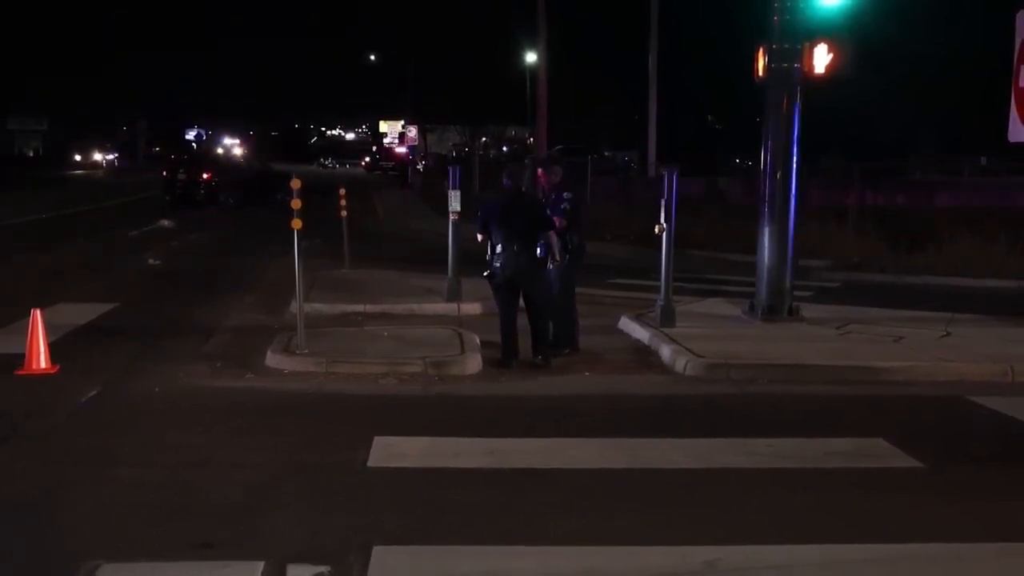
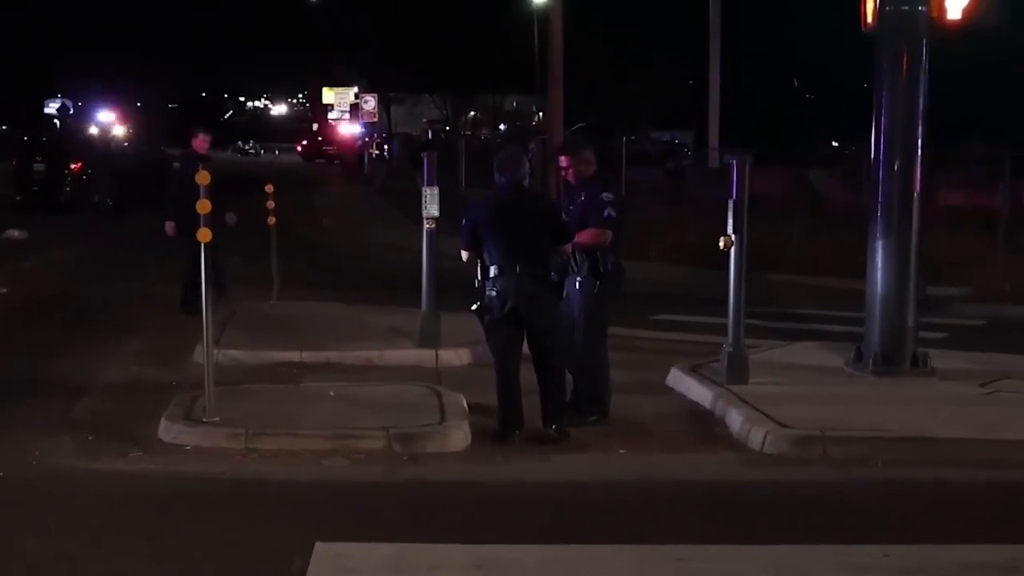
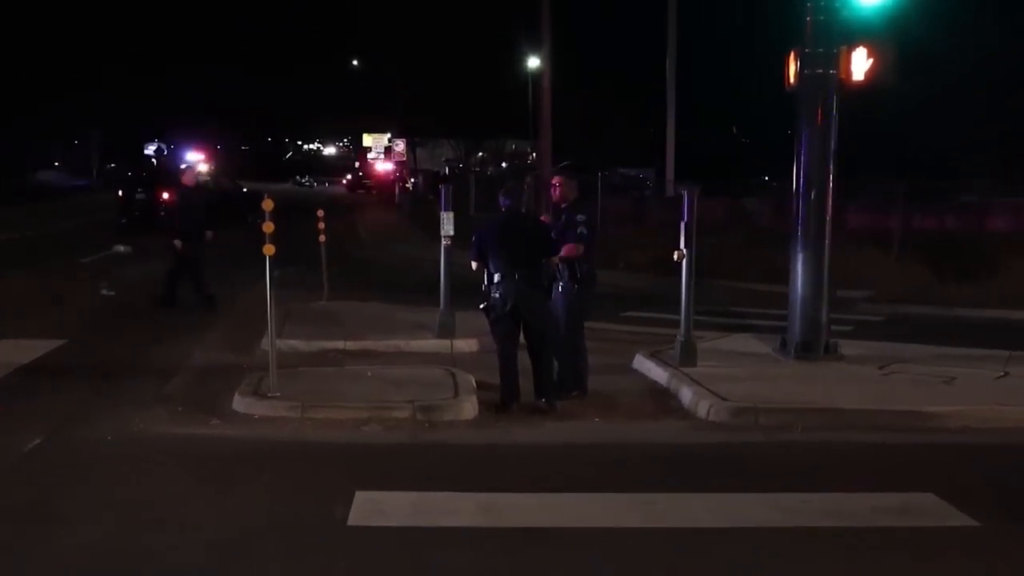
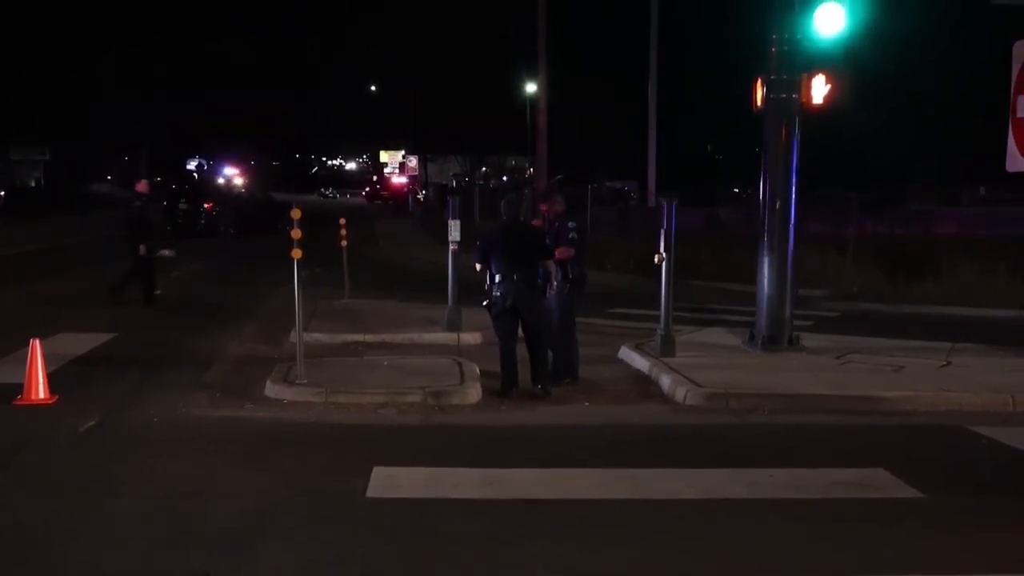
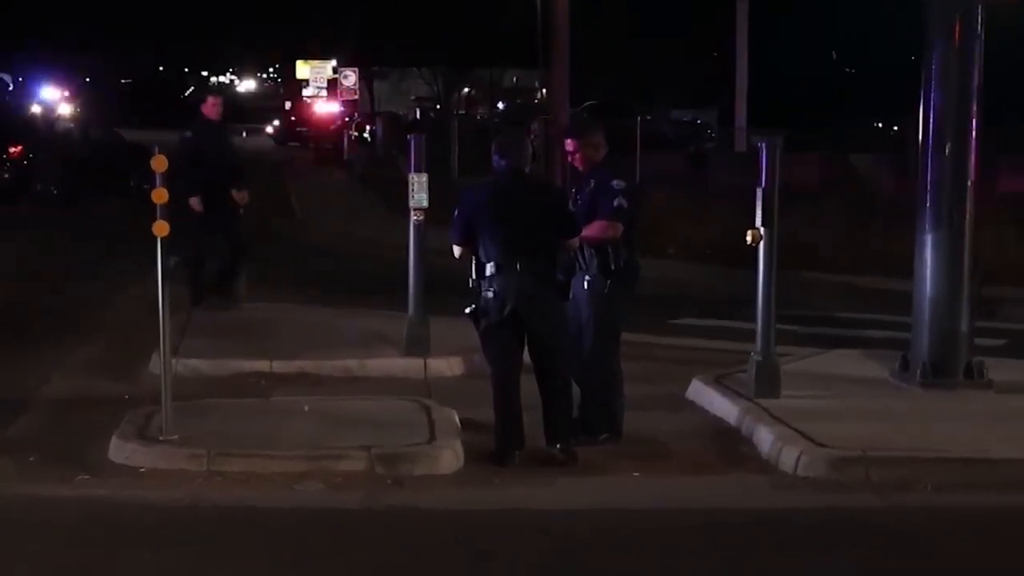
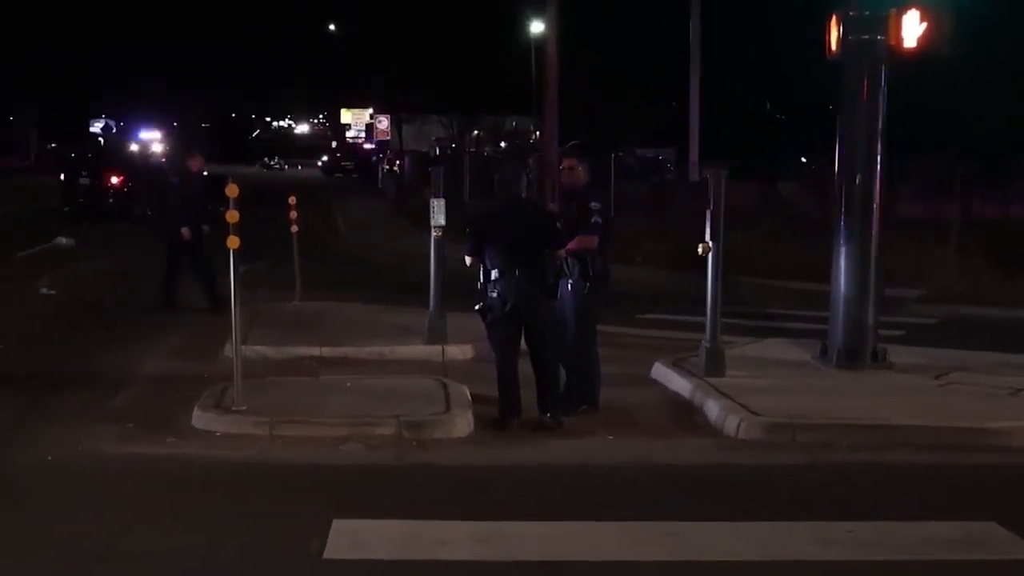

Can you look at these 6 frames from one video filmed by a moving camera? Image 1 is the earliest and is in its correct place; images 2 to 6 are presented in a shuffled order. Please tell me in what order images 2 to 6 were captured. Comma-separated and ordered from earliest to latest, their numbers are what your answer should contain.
4, 3, 6, 2, 5
